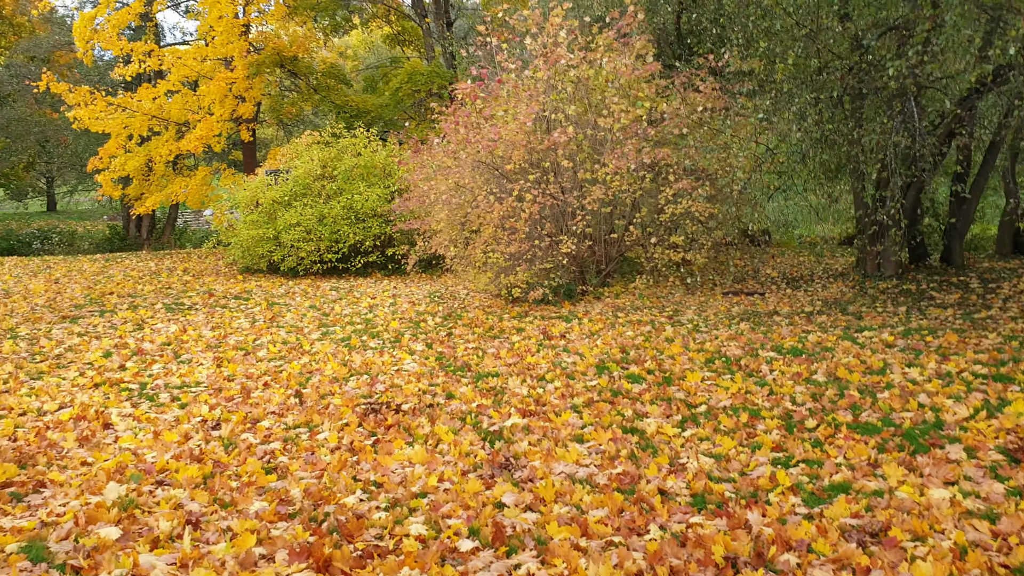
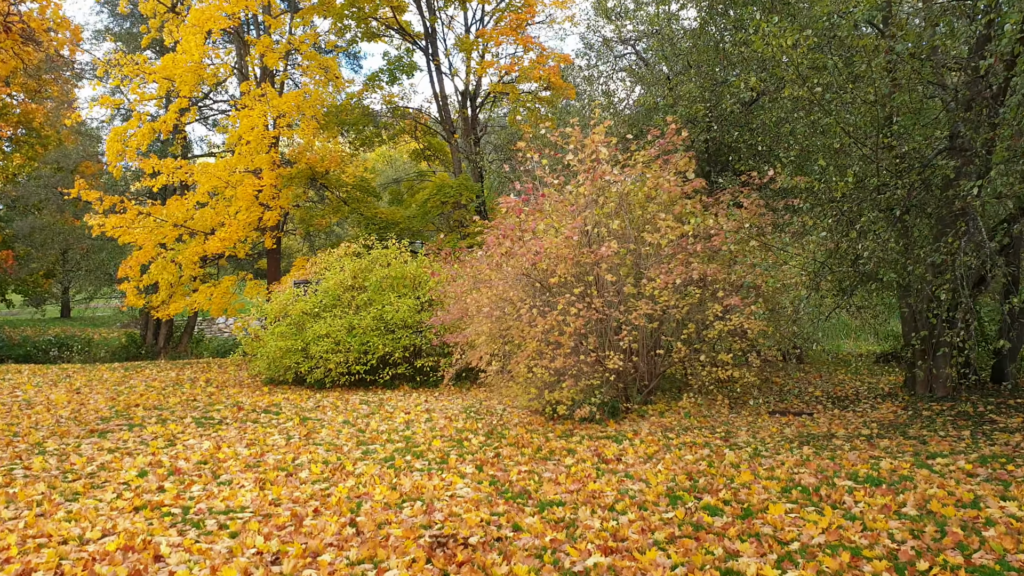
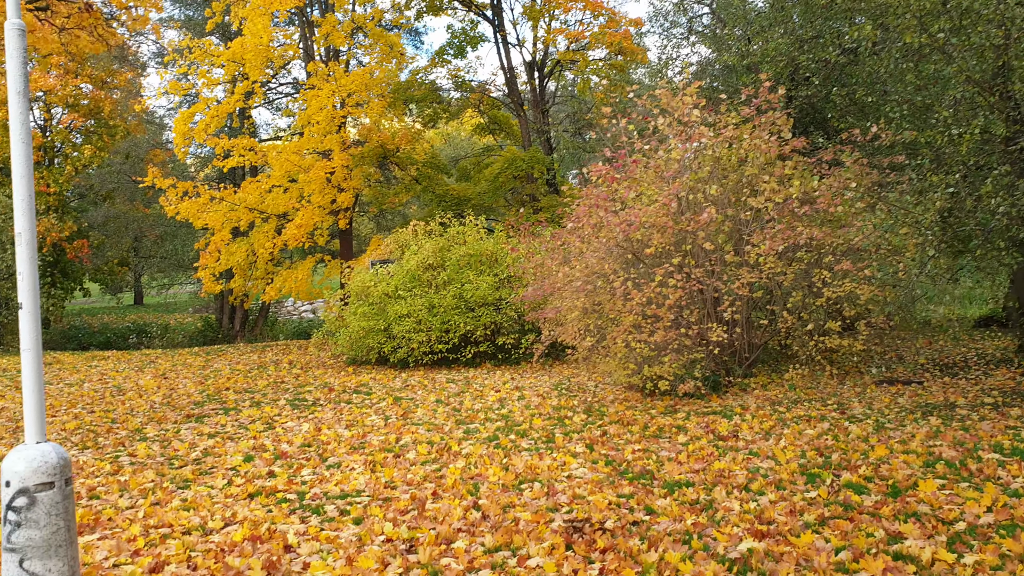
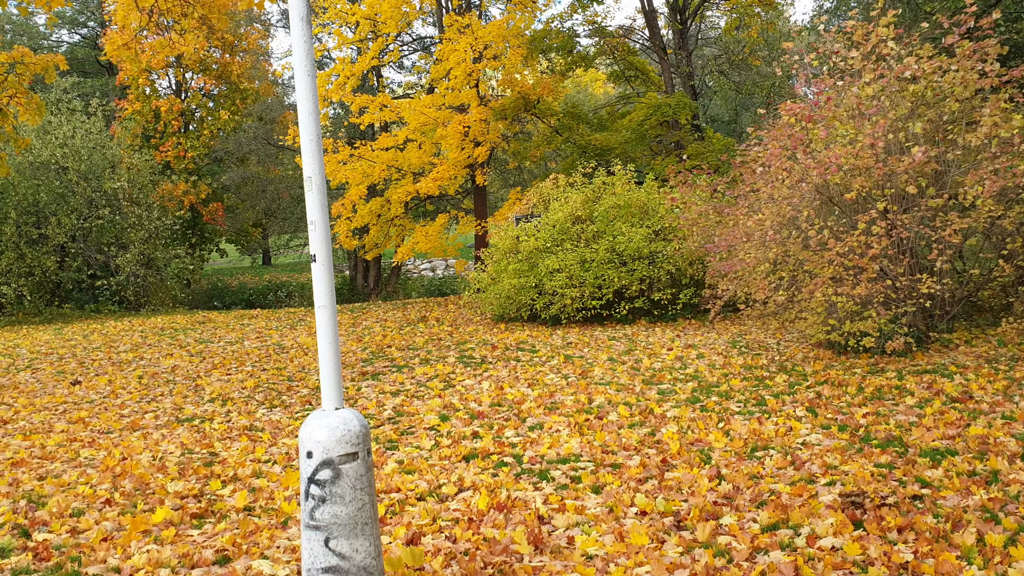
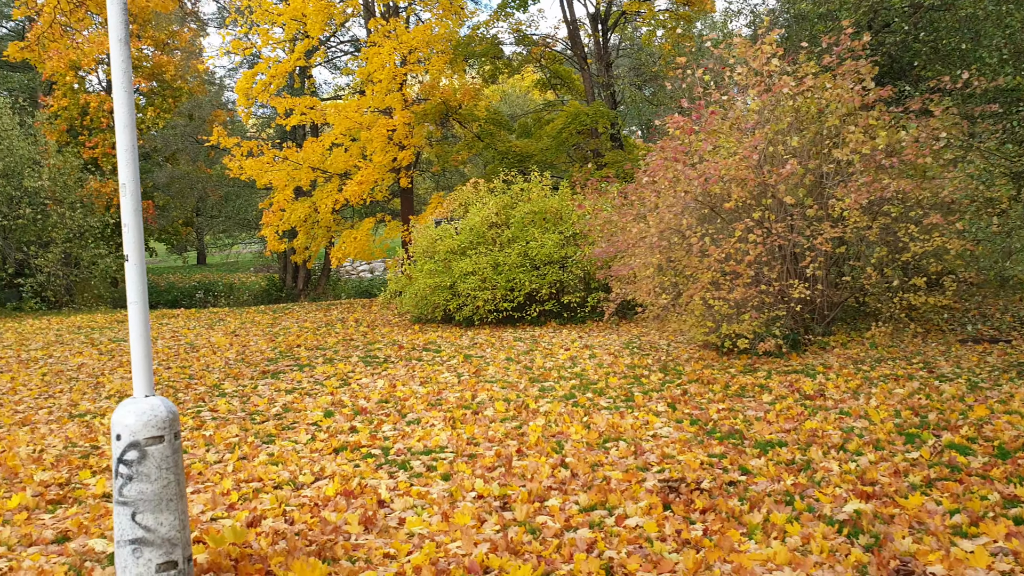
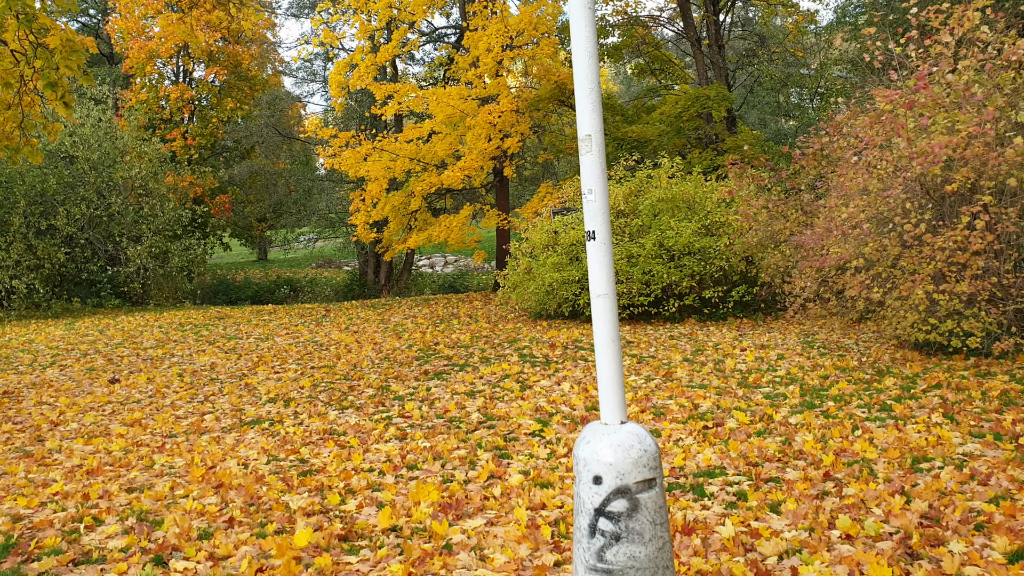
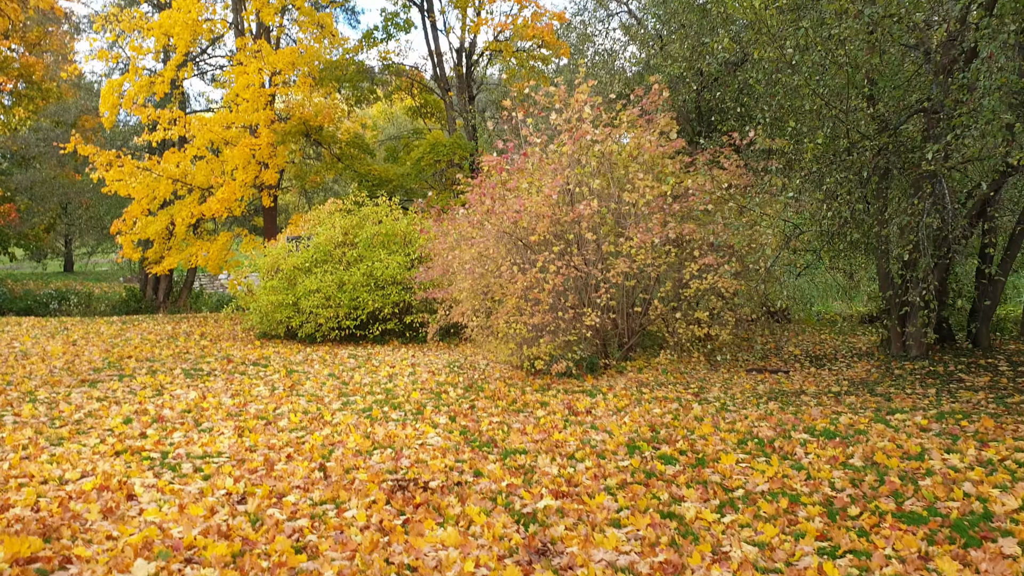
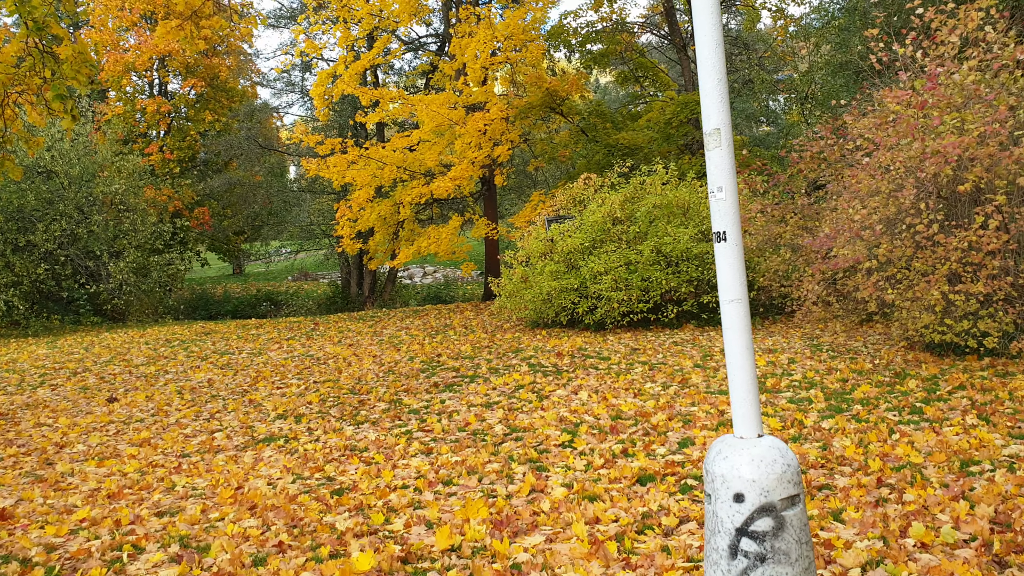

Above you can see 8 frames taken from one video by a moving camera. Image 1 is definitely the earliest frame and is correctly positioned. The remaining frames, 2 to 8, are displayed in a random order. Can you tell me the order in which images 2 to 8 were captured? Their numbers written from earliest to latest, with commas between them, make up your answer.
7, 2, 3, 5, 4, 6, 8
